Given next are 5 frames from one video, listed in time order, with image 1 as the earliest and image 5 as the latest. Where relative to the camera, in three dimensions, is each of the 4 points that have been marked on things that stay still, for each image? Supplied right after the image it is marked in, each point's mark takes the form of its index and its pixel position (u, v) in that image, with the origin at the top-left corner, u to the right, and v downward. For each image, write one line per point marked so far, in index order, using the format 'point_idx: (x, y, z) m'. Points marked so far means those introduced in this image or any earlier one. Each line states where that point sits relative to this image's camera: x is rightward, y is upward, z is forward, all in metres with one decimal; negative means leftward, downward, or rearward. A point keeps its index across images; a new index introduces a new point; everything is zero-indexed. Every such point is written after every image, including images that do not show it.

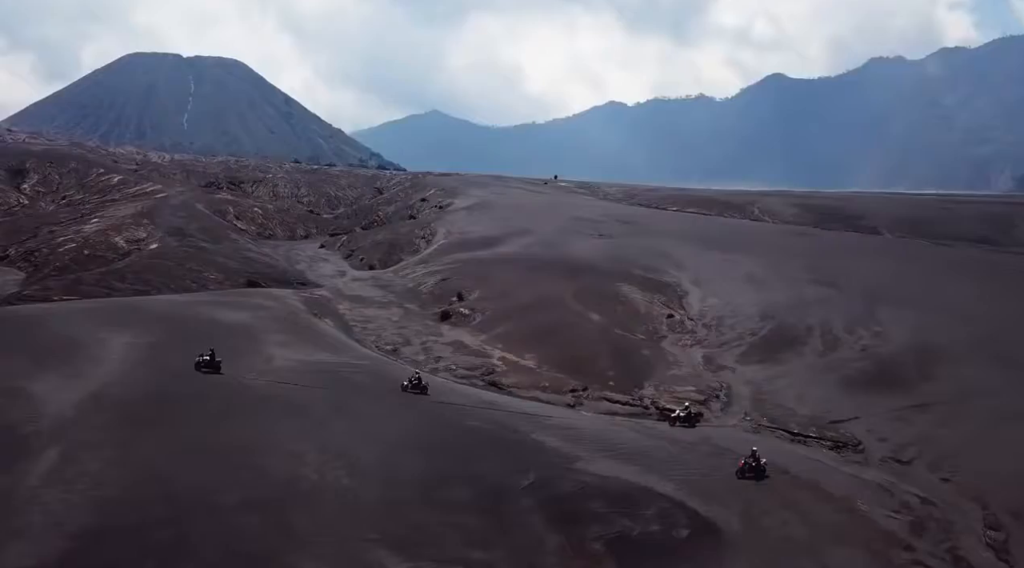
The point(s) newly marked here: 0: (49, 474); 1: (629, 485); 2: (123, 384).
0: (-6.6, -2.7, +14.0) m
1: (+1.8, -3.1, +15.1) m
2: (-7.5, -1.9, +19.1) m
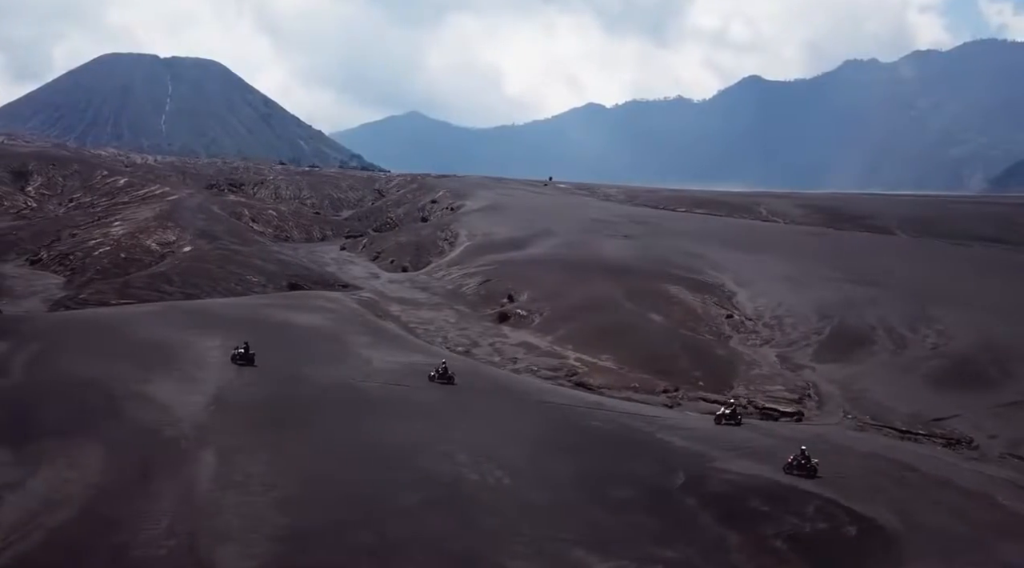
0: (-4.2, -2.8, +14.0) m
1: (+4.2, -3.1, +15.4) m
2: (-5.2, -2.0, +19.0) m
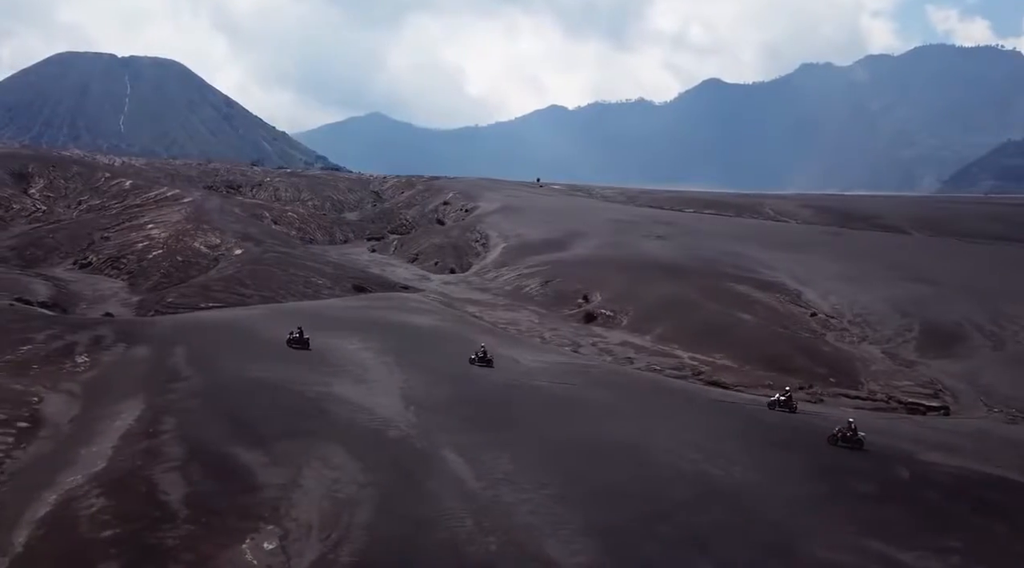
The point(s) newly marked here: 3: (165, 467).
0: (-0.5, -2.8, +14.1) m
1: (+7.8, -3.1, +15.9) m
2: (-1.8, -2.0, +19.1) m
3: (-4.9, -2.6, +13.8) m
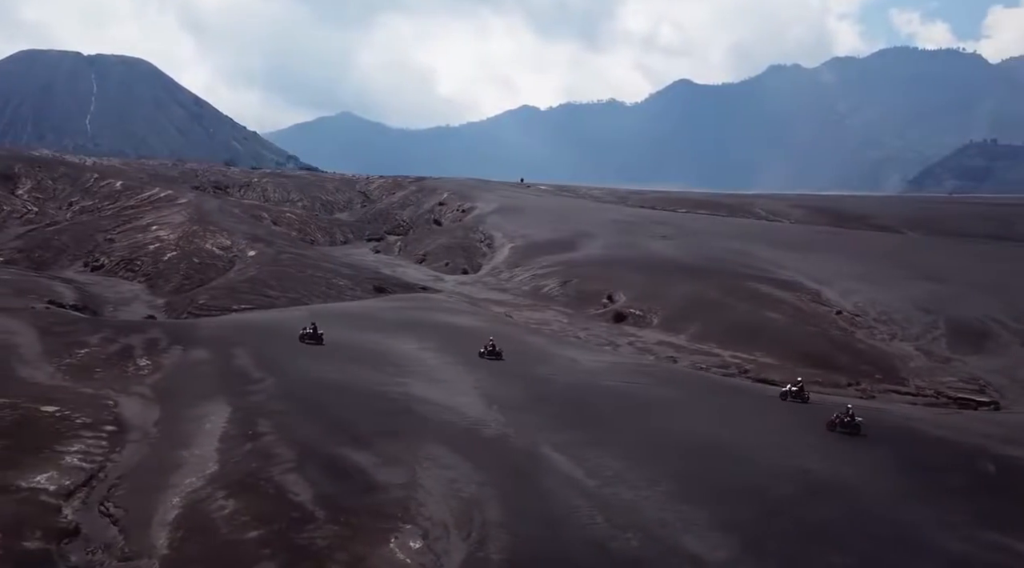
0: (+1.2, -2.8, +14.3) m
1: (+9.4, -3.0, +16.4) m
2: (-0.3, -2.0, +19.2) m
3: (-3.2, -2.6, +13.8) m
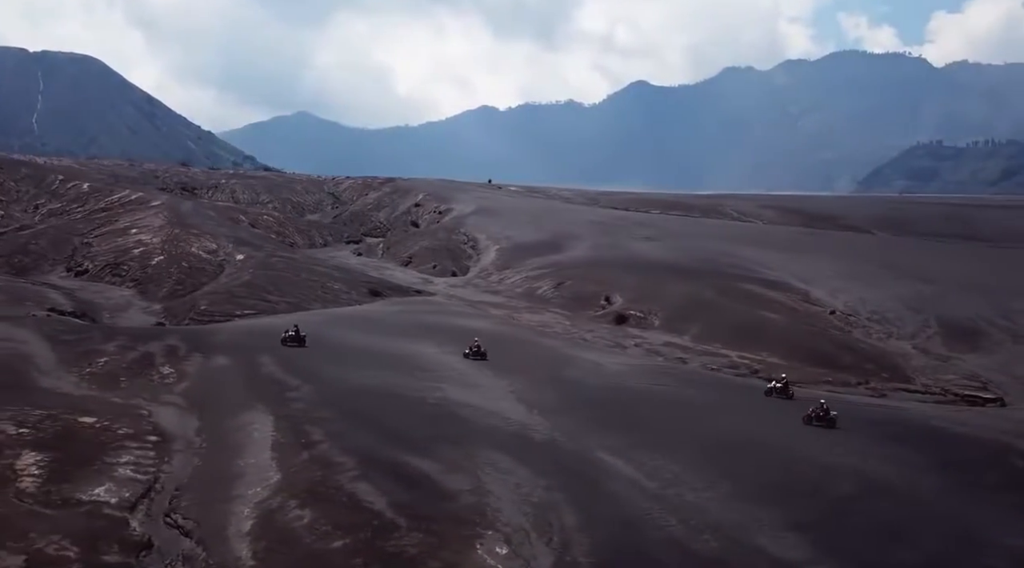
0: (+2.1, -2.9, +14.5) m
1: (+10.2, -3.1, +17.0) m
2: (+0.4, -2.1, +19.4) m
3: (-2.3, -2.7, +13.8) m
